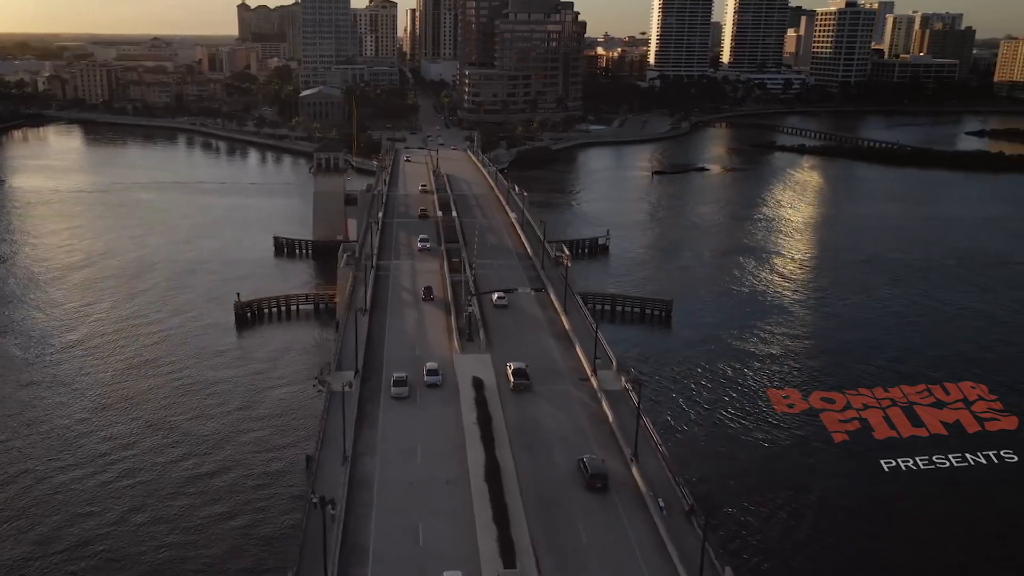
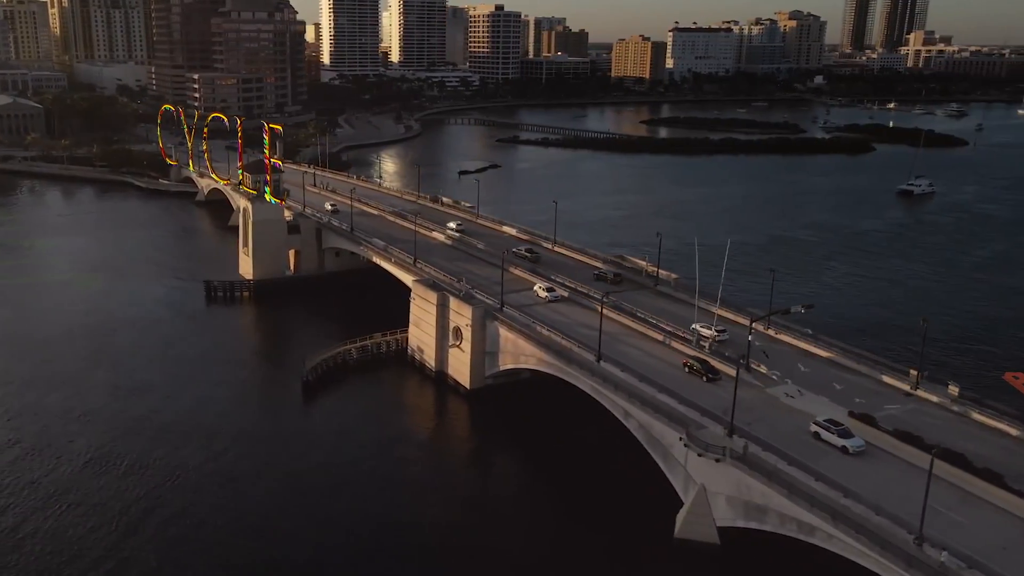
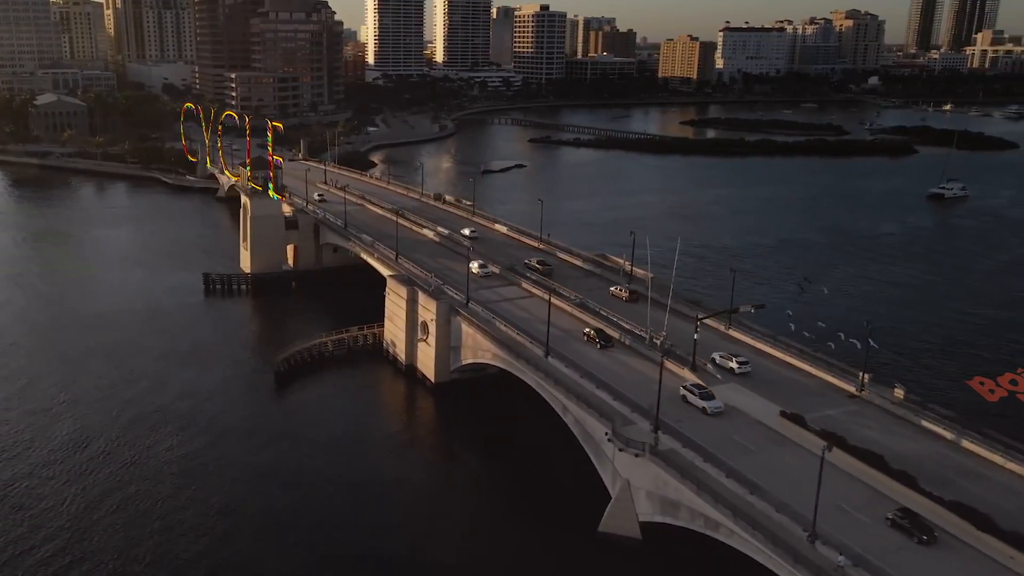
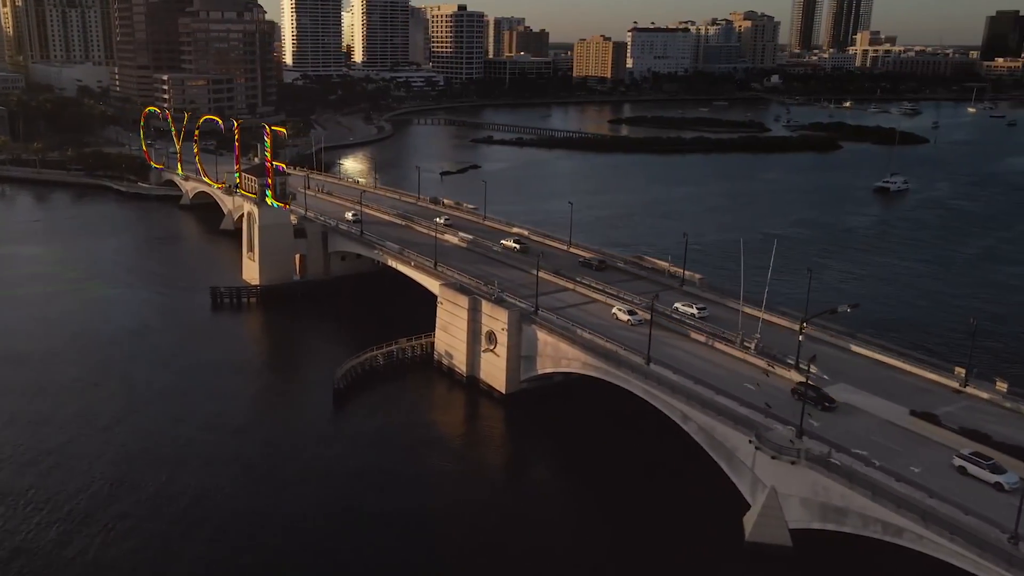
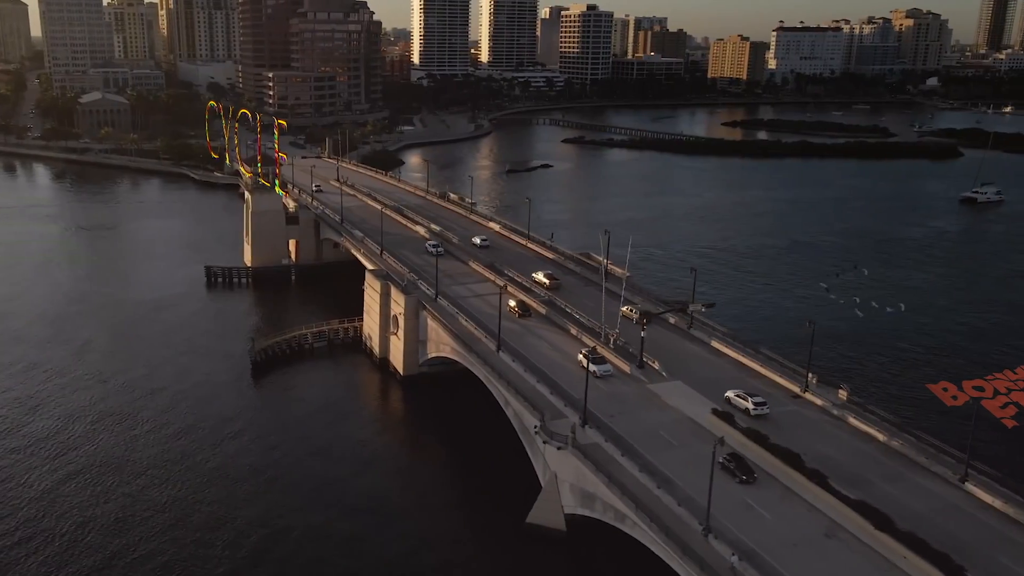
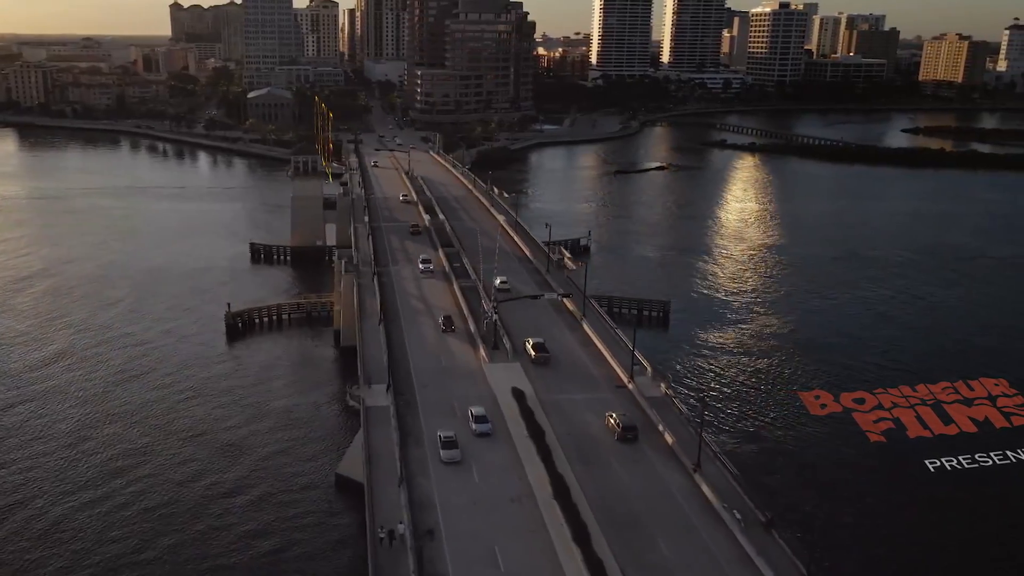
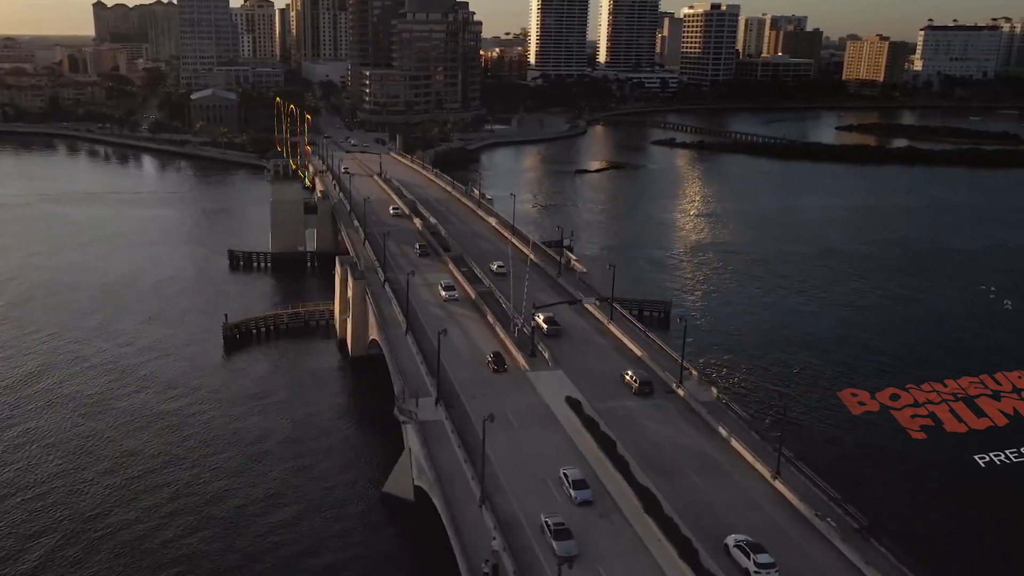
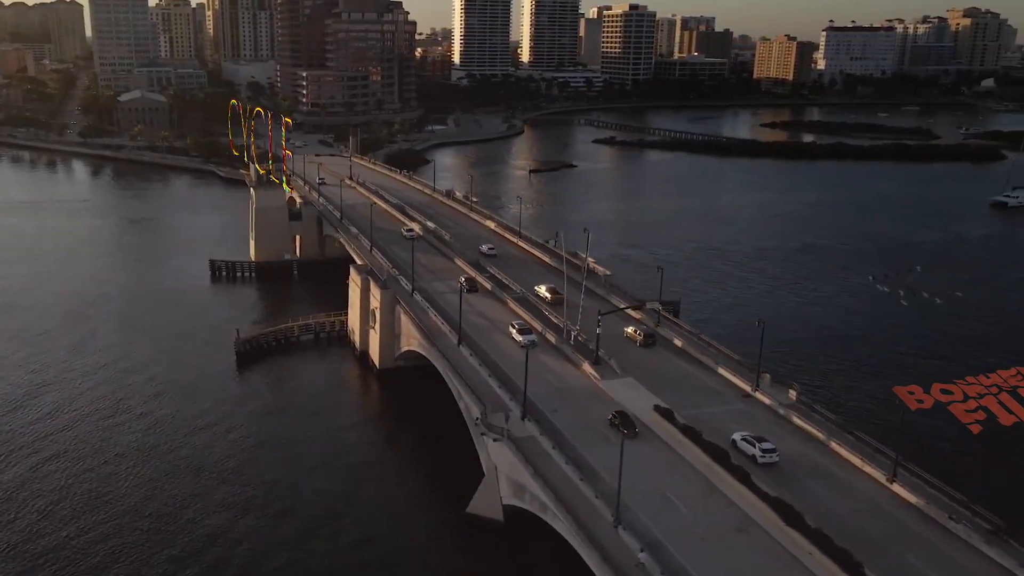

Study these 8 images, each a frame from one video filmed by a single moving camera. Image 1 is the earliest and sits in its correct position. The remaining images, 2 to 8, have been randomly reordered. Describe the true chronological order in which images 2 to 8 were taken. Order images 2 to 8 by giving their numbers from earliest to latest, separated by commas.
6, 7, 8, 5, 3, 2, 4
